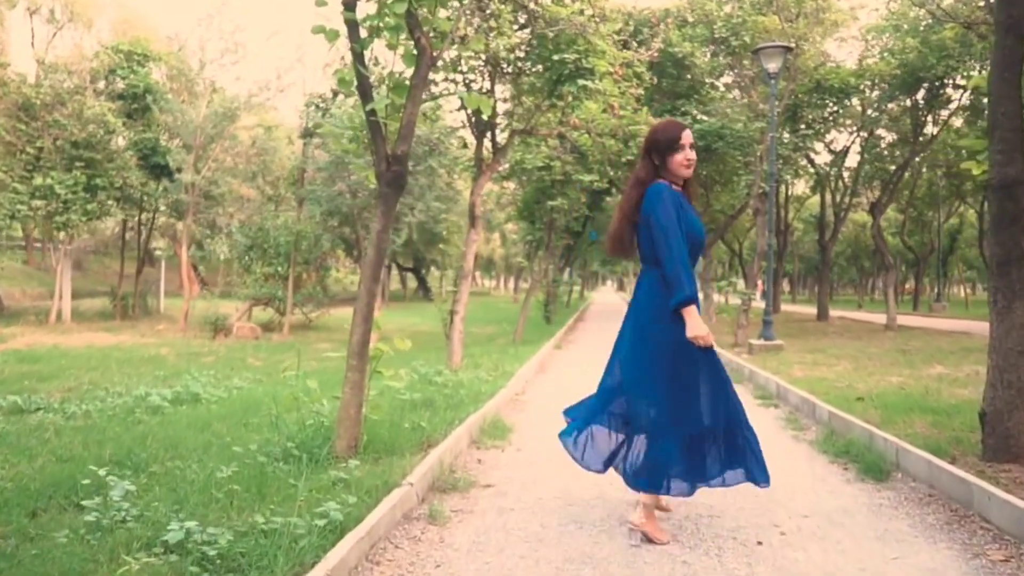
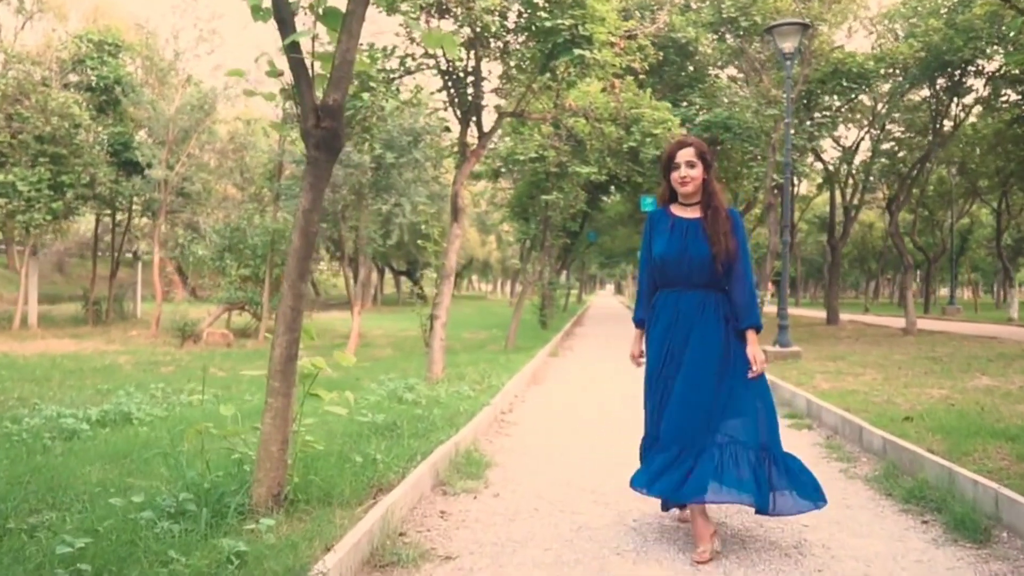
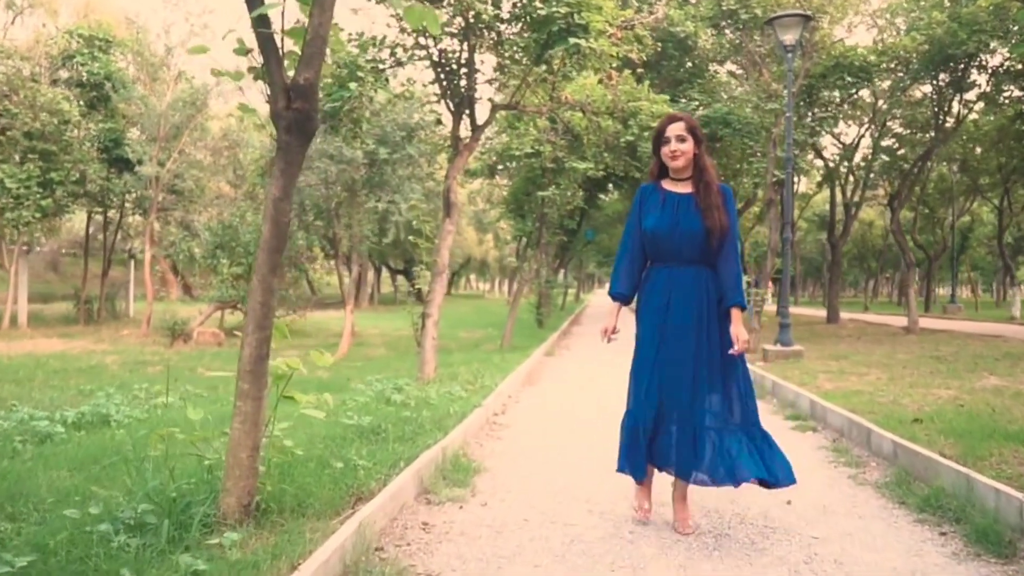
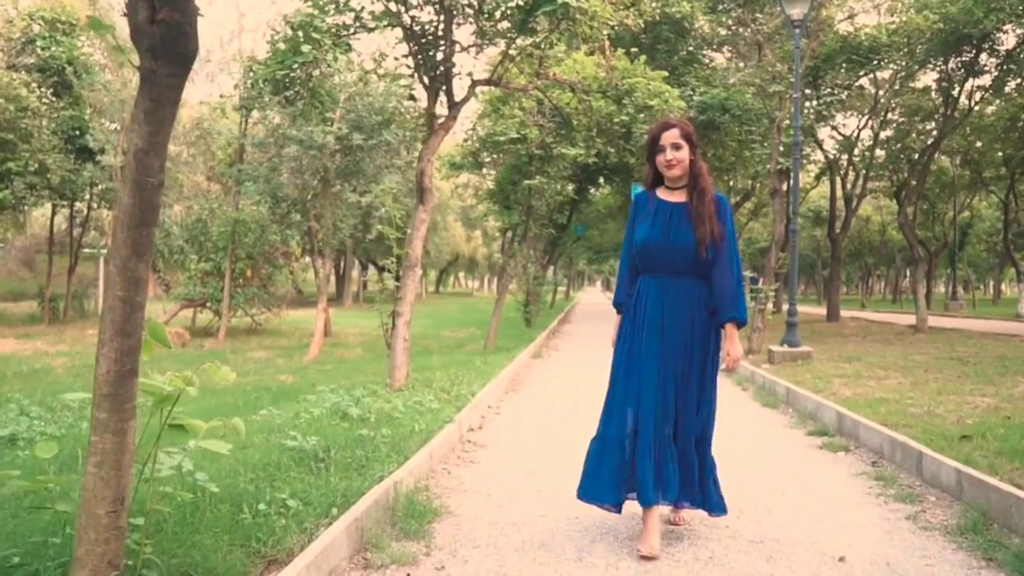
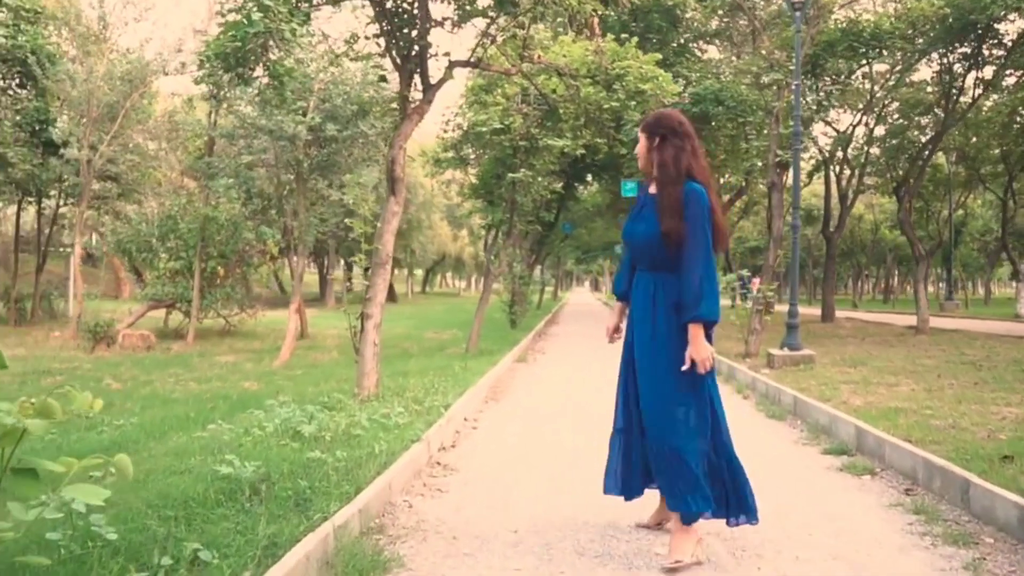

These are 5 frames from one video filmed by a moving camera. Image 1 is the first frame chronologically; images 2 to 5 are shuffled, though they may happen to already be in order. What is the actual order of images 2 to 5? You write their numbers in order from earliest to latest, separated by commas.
2, 3, 4, 5
